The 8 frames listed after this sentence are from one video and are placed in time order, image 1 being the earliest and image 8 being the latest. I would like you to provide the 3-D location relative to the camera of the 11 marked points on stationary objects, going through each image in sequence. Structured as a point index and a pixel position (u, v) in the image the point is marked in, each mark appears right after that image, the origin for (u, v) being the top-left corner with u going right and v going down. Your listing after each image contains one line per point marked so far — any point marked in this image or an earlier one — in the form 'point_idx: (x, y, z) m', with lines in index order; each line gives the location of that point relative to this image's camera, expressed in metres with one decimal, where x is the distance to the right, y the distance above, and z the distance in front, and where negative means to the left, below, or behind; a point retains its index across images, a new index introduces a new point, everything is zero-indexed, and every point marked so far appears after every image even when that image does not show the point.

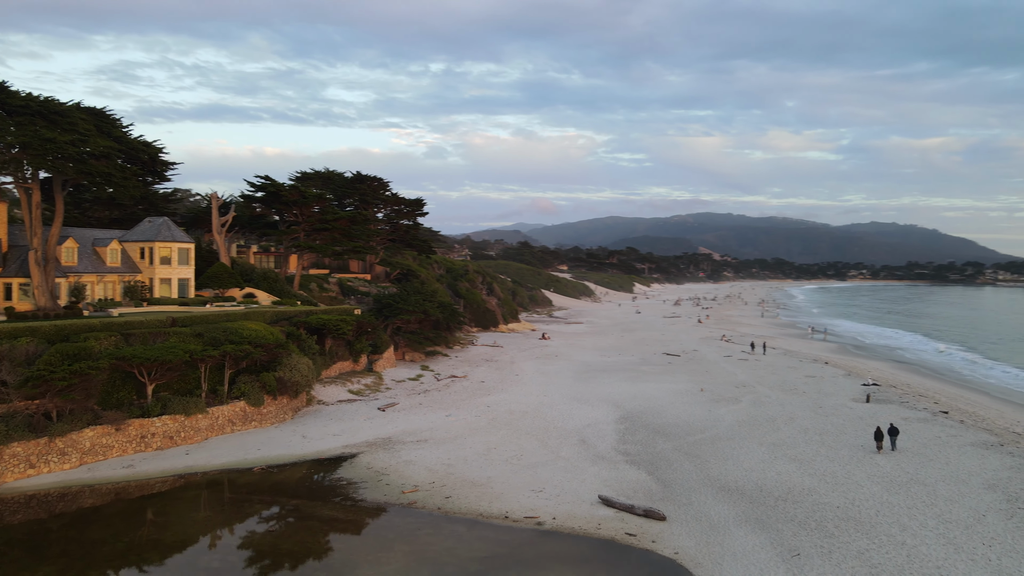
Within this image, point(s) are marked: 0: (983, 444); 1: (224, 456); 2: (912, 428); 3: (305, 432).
0: (+10.6, -3.5, +16.5) m
1: (-6.0, -3.5, +15.5) m
2: (+9.9, -3.5, +18.2) m
3: (-5.0, -3.5, +17.8) m
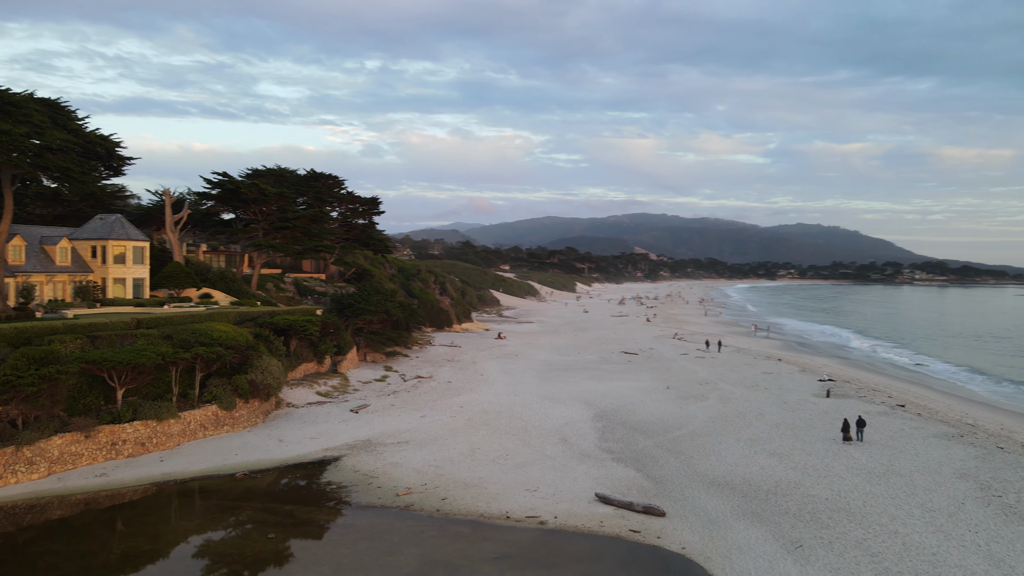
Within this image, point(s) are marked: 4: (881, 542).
0: (+10.2, -3.5, +17.4) m
1: (-6.3, -3.5, +15.0) m
2: (+9.4, -3.4, +19.0) m
3: (-5.4, -3.5, +17.3) m
4: (+5.2, -3.6, +10.4) m
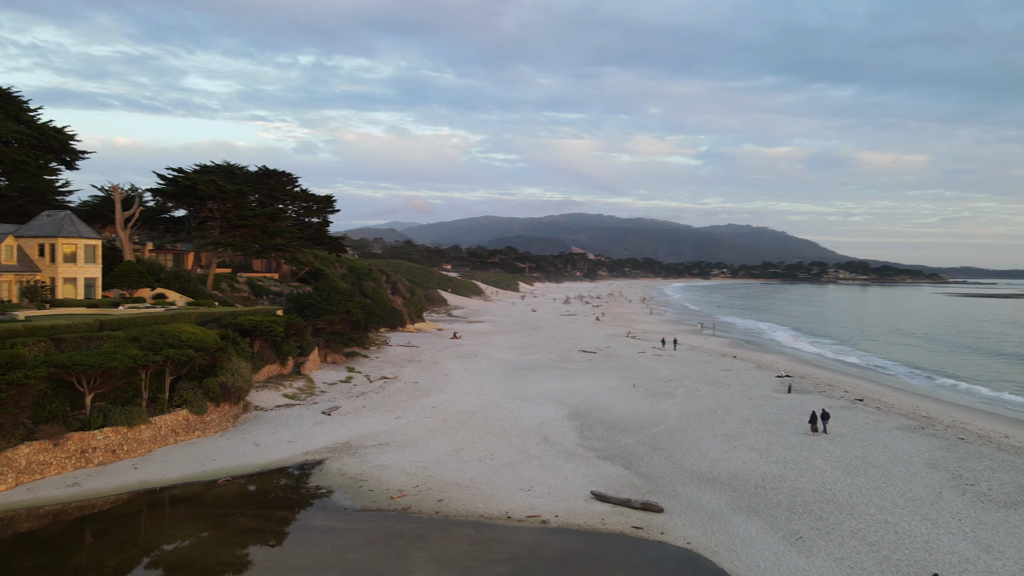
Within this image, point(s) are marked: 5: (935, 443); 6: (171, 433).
0: (+9.7, -3.4, +18.1) m
1: (-6.5, -3.5, +14.5) m
2: (+8.7, -3.4, +19.7) m
3: (-5.8, -3.5, +16.8) m
4: (+5.3, -3.6, +10.8) m
5: (+9.5, -3.5, +16.5) m
6: (-7.4, -3.1, +15.9) m
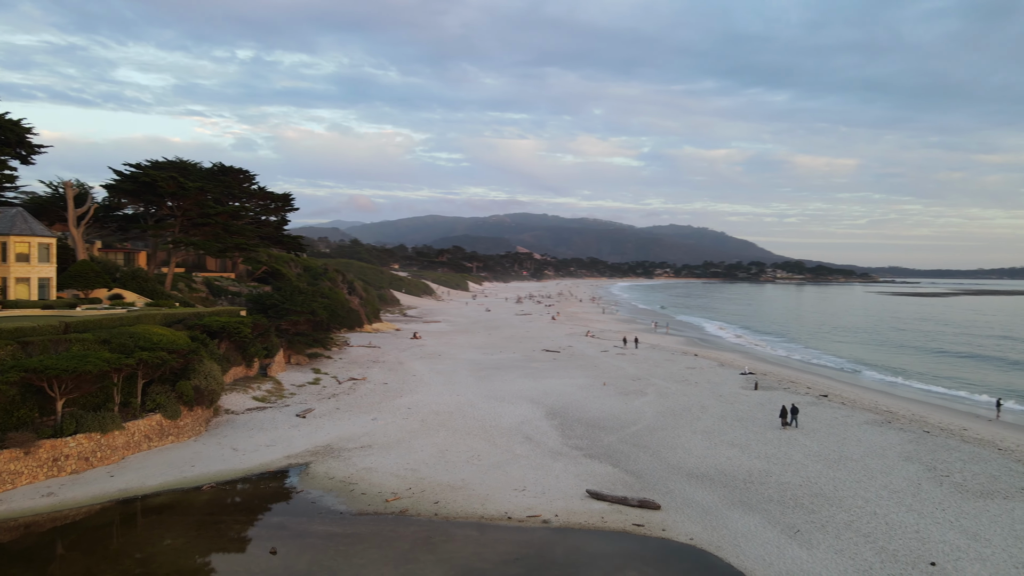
0: (+9.2, -3.4, +18.8) m
1: (-6.7, -3.5, +13.9) m
2: (+8.1, -3.4, +20.3) m
3: (-6.2, -3.5, +16.4) m
4: (+5.4, -3.6, +11.2) m
5: (+9.1, -3.4, +17.2) m
6: (-7.7, -3.1, +15.4) m
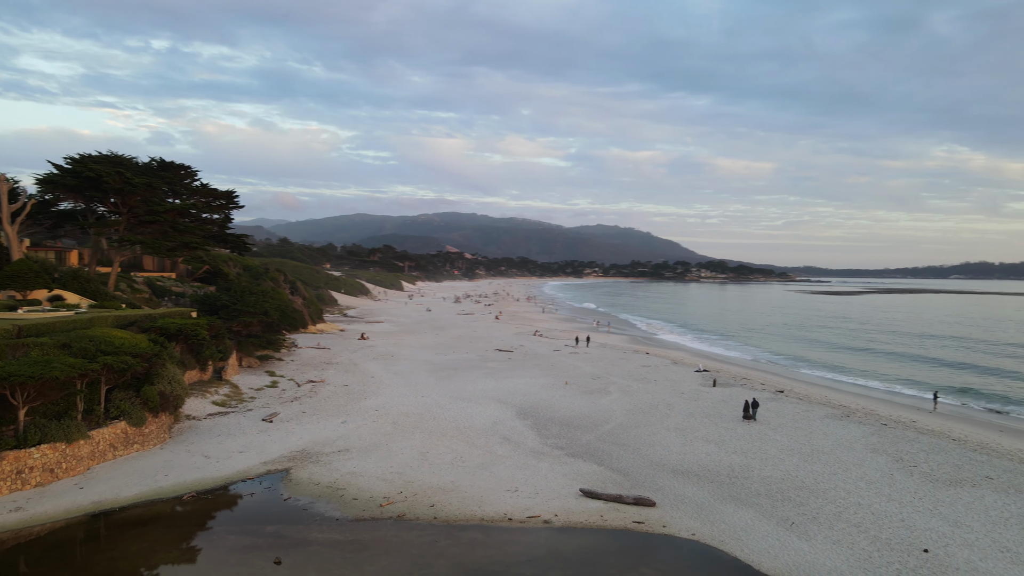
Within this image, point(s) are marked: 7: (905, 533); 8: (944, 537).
0: (+8.5, -3.4, +19.6) m
1: (-6.9, -3.6, +13.3) m
2: (+7.3, -3.4, +21.0) m
3: (-6.6, -3.5, +15.7) m
4: (+5.4, -3.6, +11.7) m
5: (+8.6, -3.4, +18.0) m
6: (-8.0, -3.2, +14.6) m
7: (+5.8, -3.6, +10.8) m
8: (+6.2, -3.6, +10.6) m
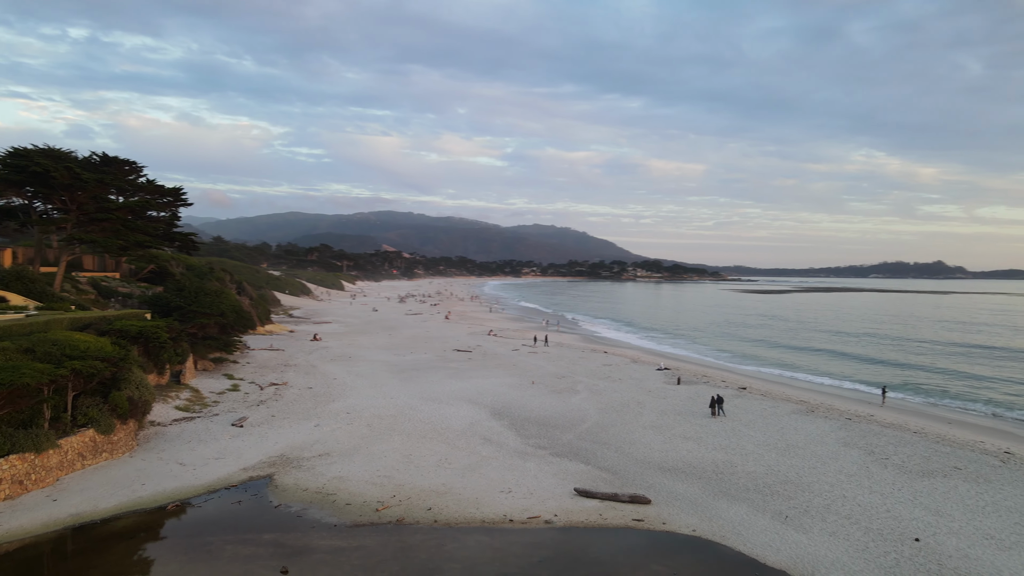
0: (+7.9, -3.4, +20.3) m
1: (-7.0, -3.6, +12.7) m
2: (+6.5, -3.4, +21.5) m
3: (-6.9, -3.5, +15.2) m
4: (+5.4, -3.6, +12.1) m
5: (+8.0, -3.4, +18.6) m
6: (-8.2, -3.2, +13.9) m
7: (+5.8, -3.6, +11.3) m
8: (+6.3, -3.6, +11.1) m
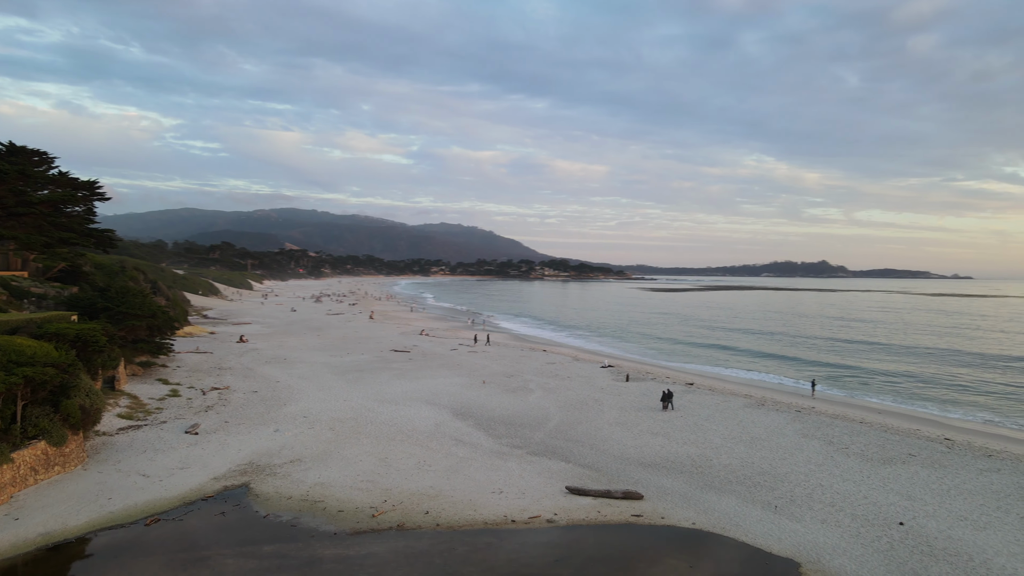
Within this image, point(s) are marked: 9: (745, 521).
0: (+6.8, -3.4, +21.1) m
1: (-7.0, -3.6, +11.8) m
2: (+5.3, -3.3, +22.2) m
3: (-7.2, -3.5, +14.2) m
4: (+5.3, -3.5, +12.7) m
5: (+7.1, -3.4, +19.5) m
6: (-8.4, -3.2, +12.9) m
7: (+5.8, -3.6, +11.9) m
8: (+6.3, -3.5, +11.8) m
9: (+3.6, -3.6, +11.5) m
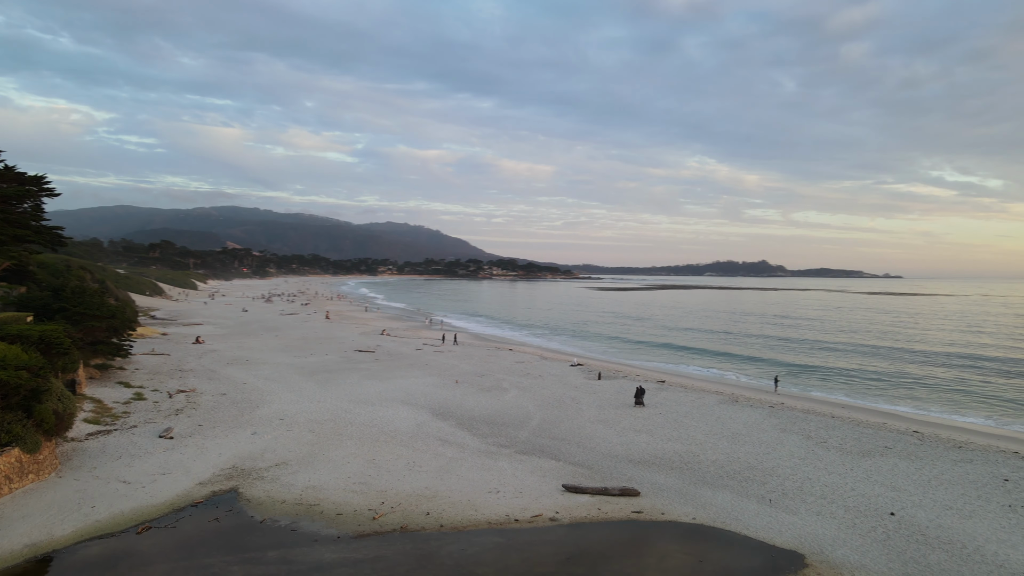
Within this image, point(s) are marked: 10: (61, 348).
0: (+6.1, -3.3, +21.5) m
1: (-7.0, -3.6, +11.3) m
2: (+4.6, -3.3, +22.5) m
3: (-7.4, -3.5, +13.7) m
4: (+5.3, -3.5, +13.1) m
5: (+6.6, -3.3, +20.0) m
6: (-8.4, -3.2, +12.3) m
7: (+5.9, -3.5, +12.3) m
8: (+6.3, -3.5, +12.2) m
9: (+3.7, -3.6, +11.8) m
10: (-11.6, -1.5, +18.9) m
